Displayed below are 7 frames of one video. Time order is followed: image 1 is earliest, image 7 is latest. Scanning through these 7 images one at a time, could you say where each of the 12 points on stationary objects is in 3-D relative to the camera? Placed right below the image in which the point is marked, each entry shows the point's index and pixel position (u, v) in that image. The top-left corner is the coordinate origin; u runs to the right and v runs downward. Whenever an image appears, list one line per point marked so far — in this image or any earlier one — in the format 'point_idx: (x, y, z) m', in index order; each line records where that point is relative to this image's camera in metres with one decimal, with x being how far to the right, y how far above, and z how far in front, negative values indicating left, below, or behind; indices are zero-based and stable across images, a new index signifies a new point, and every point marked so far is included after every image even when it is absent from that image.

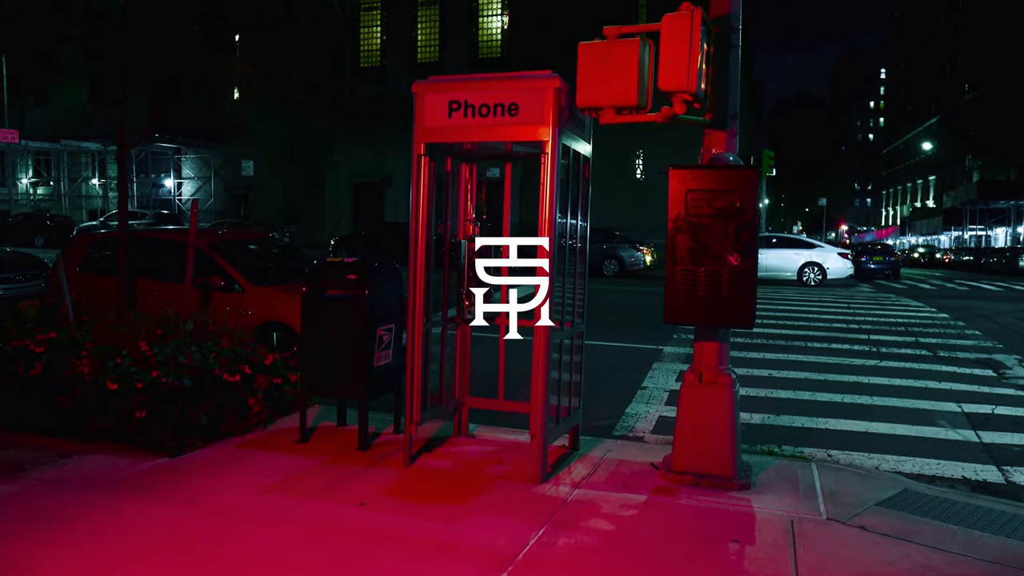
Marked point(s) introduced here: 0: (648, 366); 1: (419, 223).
0: (+1.7, -1.0, +10.3) m
1: (-0.7, +0.5, +6.0) m
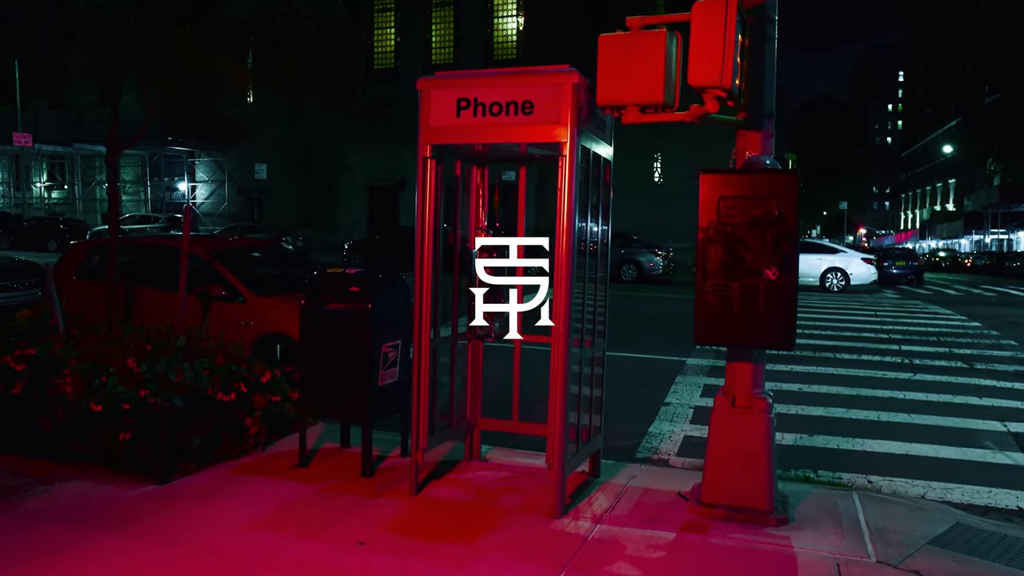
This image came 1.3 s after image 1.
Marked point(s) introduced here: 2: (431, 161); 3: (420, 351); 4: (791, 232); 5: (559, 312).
0: (+1.9, -1.1, +9.8) m
1: (-0.6, +0.4, +5.5) m
2: (-0.5, +0.8, +5.4) m
3: (-0.6, -0.4, +5.6) m
4: (+1.5, +0.3, +4.6) m
5: (+0.3, -0.1, +5.2) m
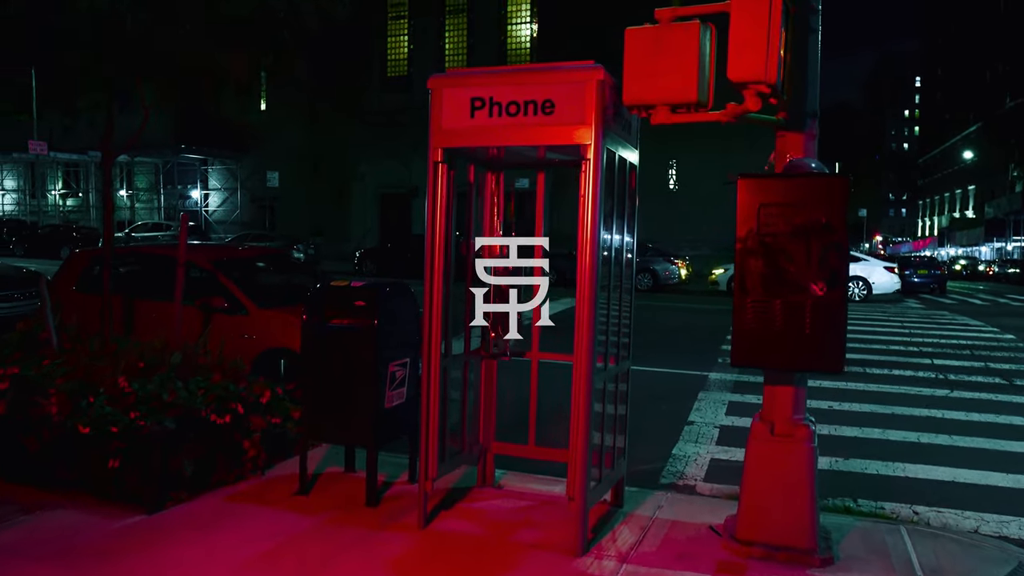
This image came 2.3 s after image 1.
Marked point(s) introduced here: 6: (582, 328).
0: (+2.0, -1.2, +9.4) m
1: (-0.5, +0.3, +5.1) m
2: (-0.4, +0.7, +5.0) m
3: (-0.5, -0.5, +5.2) m
4: (+1.6, +0.2, +4.2) m
5: (+0.4, -0.2, +4.7) m
6: (+0.4, -0.2, +4.8) m
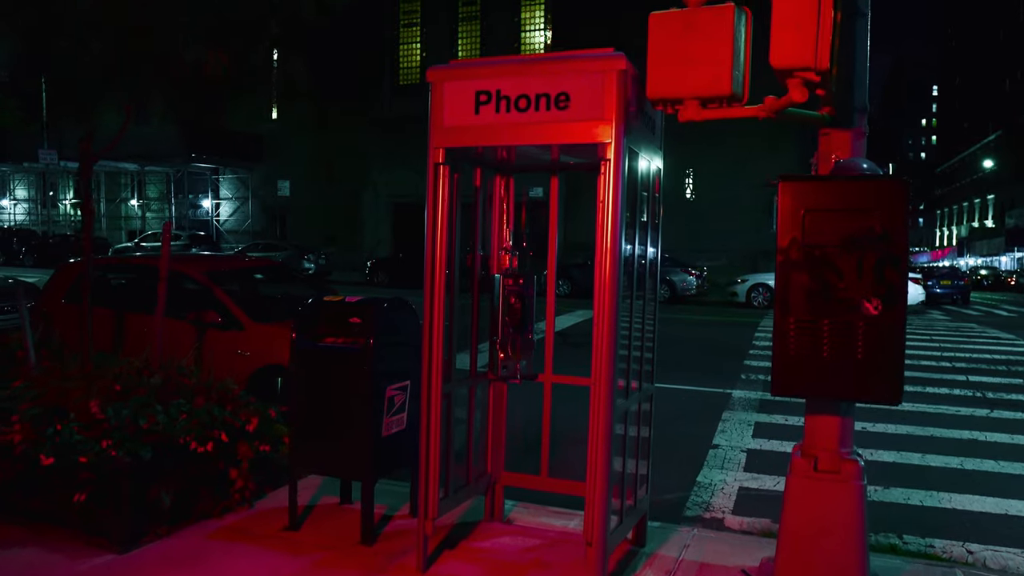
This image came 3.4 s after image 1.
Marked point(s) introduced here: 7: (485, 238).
0: (+2.2, -1.4, +8.8) m
1: (-0.4, +0.2, +4.6) m
2: (-0.4, +0.6, +4.5) m
3: (-0.5, -0.6, +4.7) m
4: (+1.7, +0.1, +3.6) m
5: (+0.5, -0.3, +4.2) m
6: (+0.5, -0.3, +4.2) m
7: (-0.2, +0.3, +5.4) m
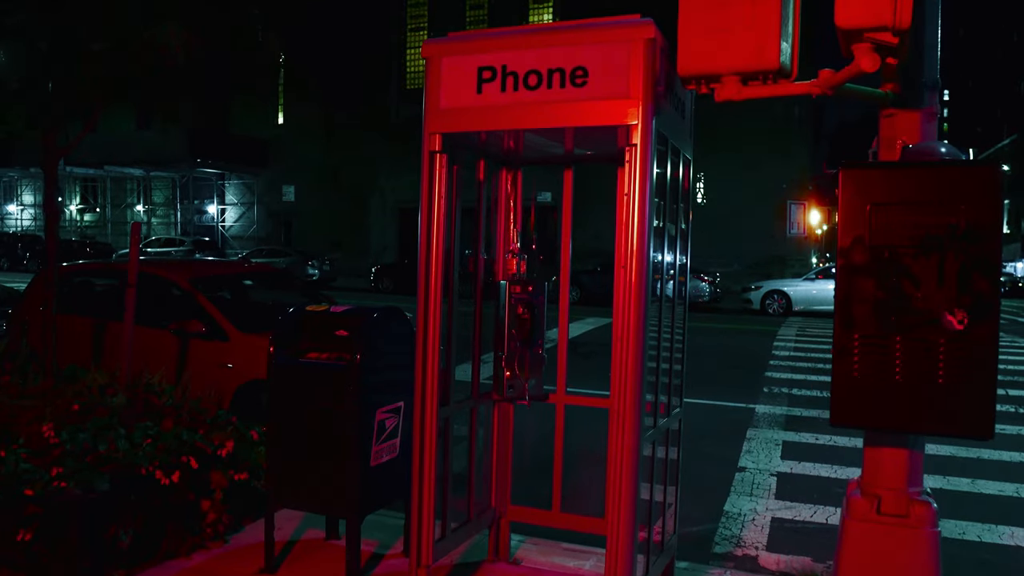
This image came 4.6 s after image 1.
0: (+2.2, -1.4, +8.2) m
1: (-0.4, +0.2, +4.0) m
2: (-0.3, +0.6, +3.9) m
3: (-0.4, -0.6, +4.1) m
4: (+1.7, +0.1, +3.0) m
5: (+0.5, -0.3, +3.6) m
6: (+0.5, -0.3, +3.6) m
7: (-0.1, +0.3, +4.7) m
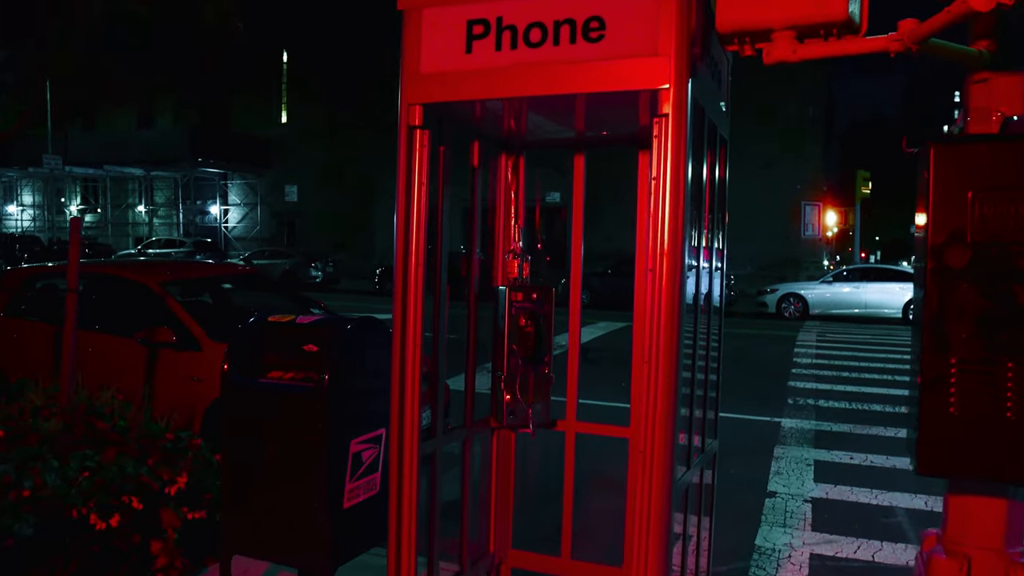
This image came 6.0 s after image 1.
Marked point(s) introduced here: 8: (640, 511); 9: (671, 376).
0: (+2.3, -1.5, +7.4) m
1: (-0.4, +0.2, +3.3) m
2: (-0.3, +0.6, +3.2) m
3: (-0.4, -0.7, +3.4) m
4: (+1.7, +0.1, +2.3) m
5: (+0.5, -0.3, +2.9) m
6: (+0.5, -0.3, +2.9) m
7: (-0.1, +0.2, +4.0) m
8: (+0.4, -0.9, +3.0) m
9: (+0.5, -0.3, +2.9) m
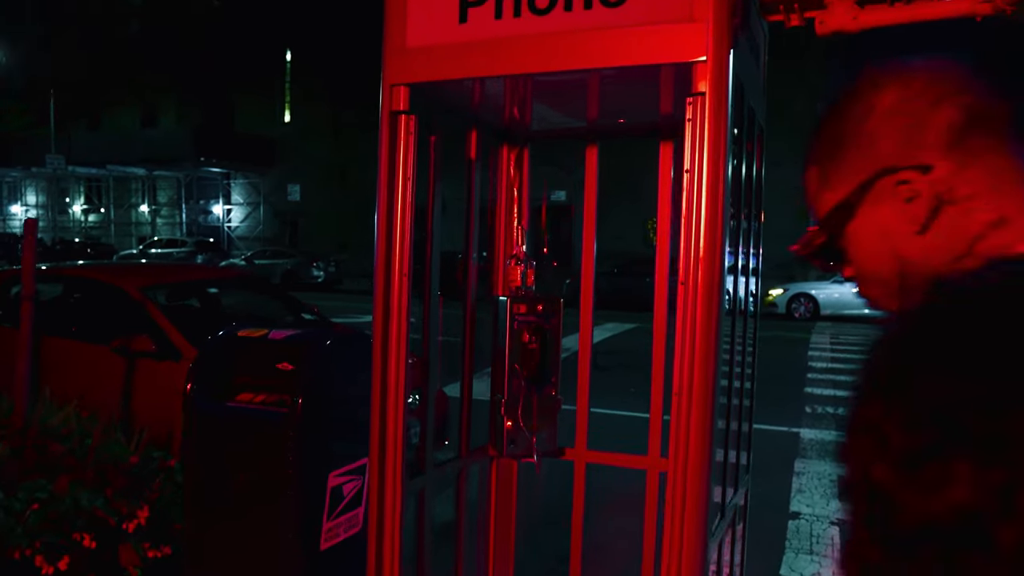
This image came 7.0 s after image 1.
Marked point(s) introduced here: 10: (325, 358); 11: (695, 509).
0: (+2.3, -1.5, +6.9) m
1: (-0.4, +0.1, +2.8) m
2: (-0.3, +0.5, +2.7) m
3: (-0.4, -0.7, +2.9) m
4: (+1.7, 0.0, +1.8) m
5: (+0.5, -0.4, +2.4) m
6: (+0.5, -0.4, +2.4) m
7: (-0.1, +0.2, +3.6) m
8: (+0.5, -0.9, +2.5) m
9: (+0.5, -0.4, +2.4) m
10: (-0.7, -0.3, +3.3) m
11: (+0.5, -0.7, +2.5) m
